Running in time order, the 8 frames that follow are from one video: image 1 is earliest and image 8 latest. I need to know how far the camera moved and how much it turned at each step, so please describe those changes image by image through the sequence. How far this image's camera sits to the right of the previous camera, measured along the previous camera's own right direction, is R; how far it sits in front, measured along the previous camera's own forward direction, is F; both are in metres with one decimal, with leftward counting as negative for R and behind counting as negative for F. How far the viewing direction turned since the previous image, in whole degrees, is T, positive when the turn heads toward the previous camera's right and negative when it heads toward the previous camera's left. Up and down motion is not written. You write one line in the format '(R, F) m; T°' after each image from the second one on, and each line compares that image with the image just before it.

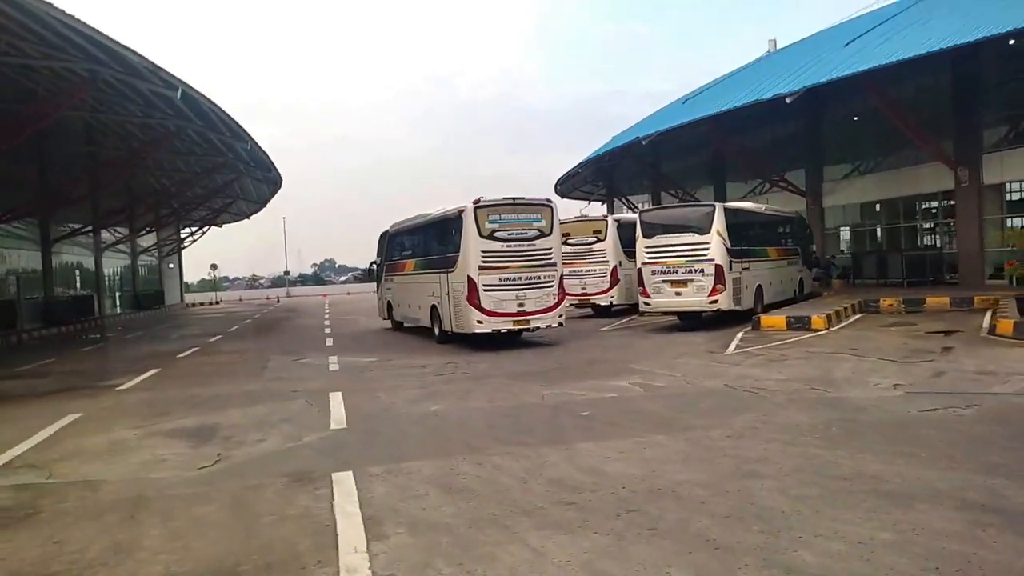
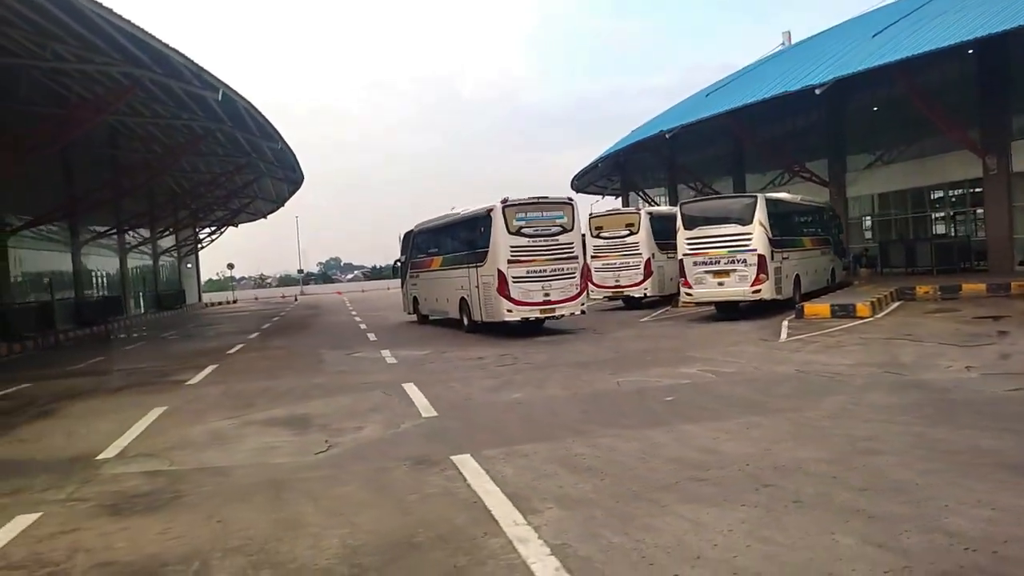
(-0.9, -0.2) m; -1°
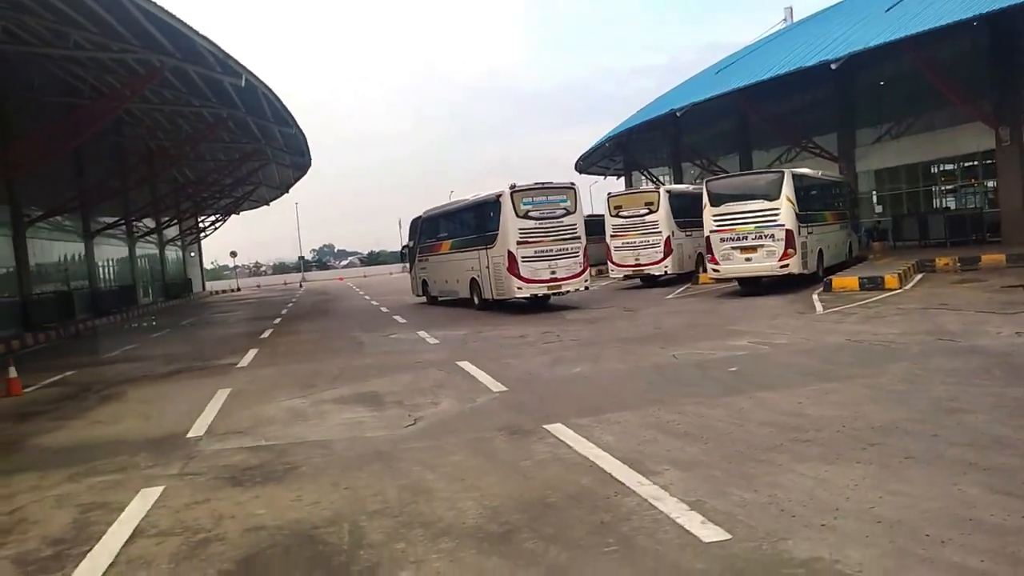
(-0.8, -0.1) m; 0°
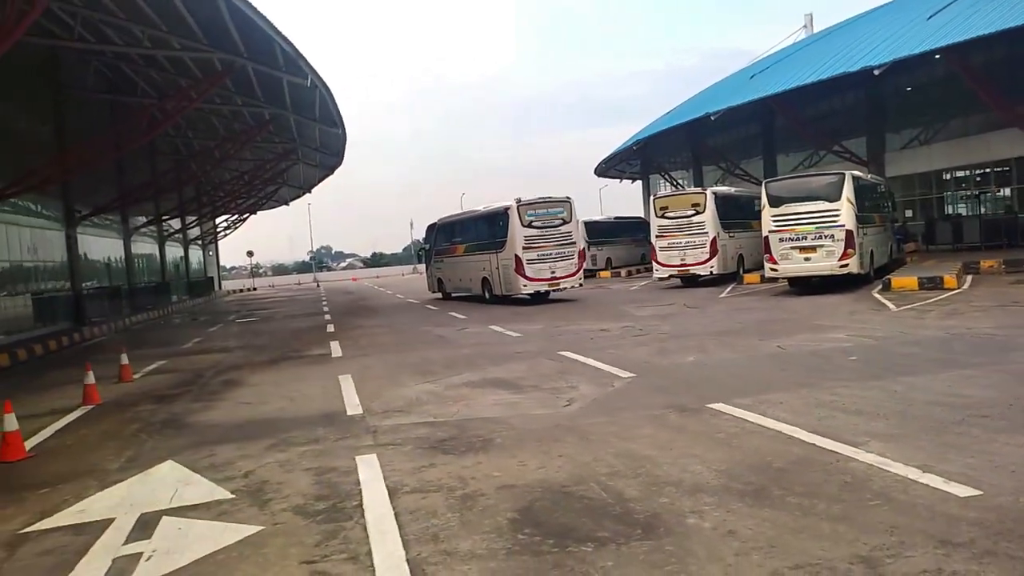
(-1.5, -0.3) m; 0°
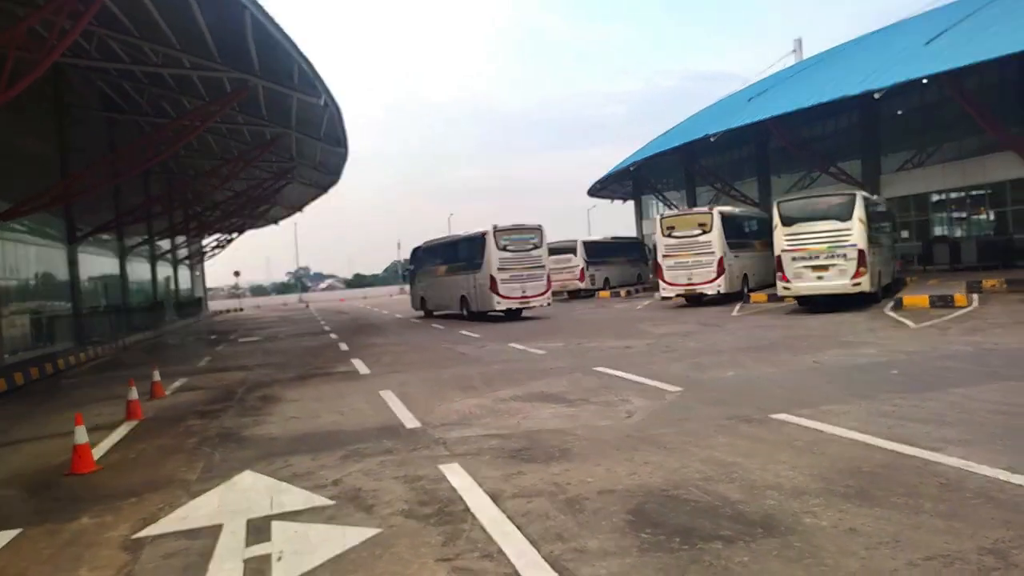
(-0.8, -0.1) m; +1°
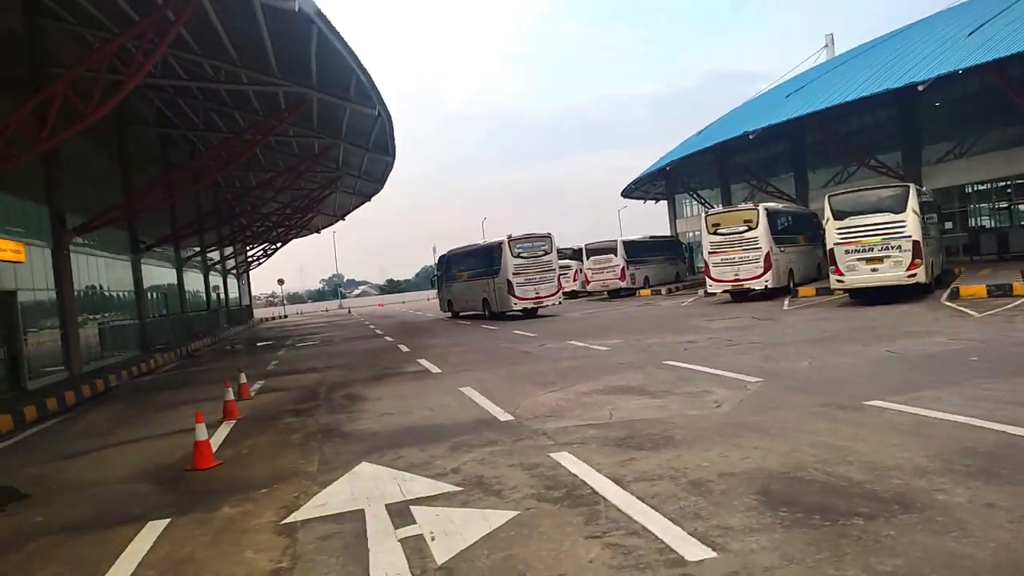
(-0.6, -0.2) m; -3°
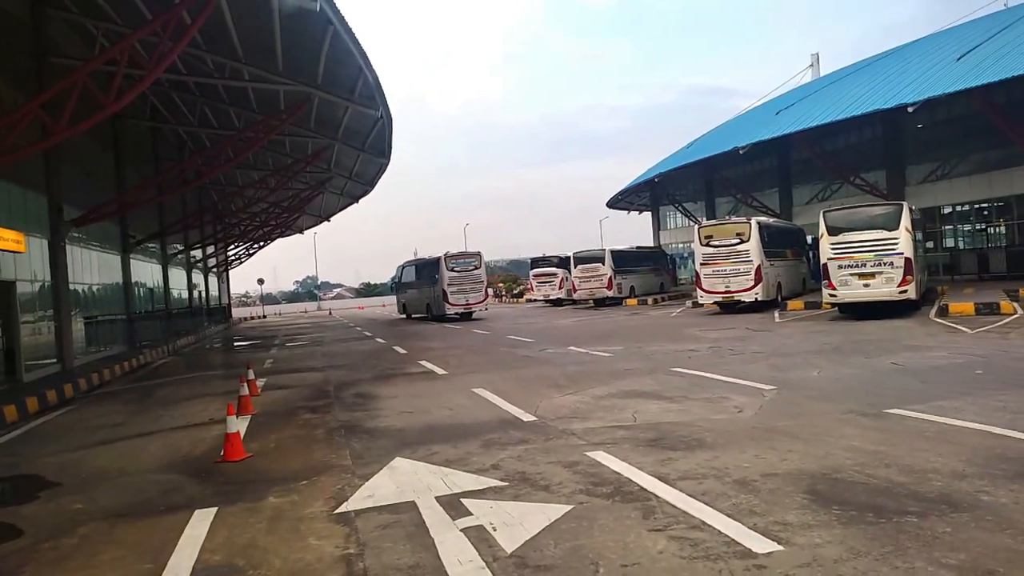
(-0.5, -0.1) m; +2°
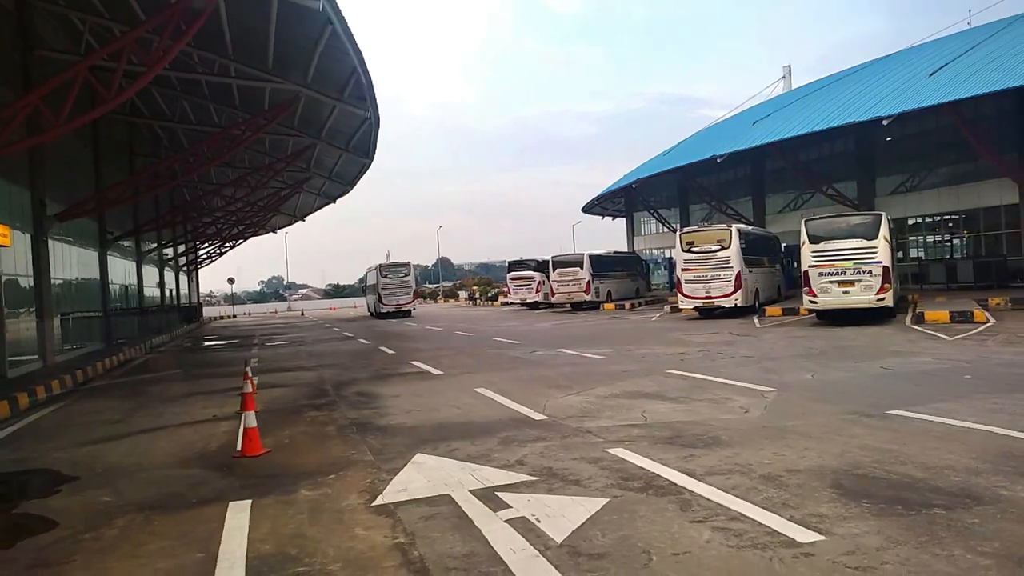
(-0.5, -0.1) m; +2°
